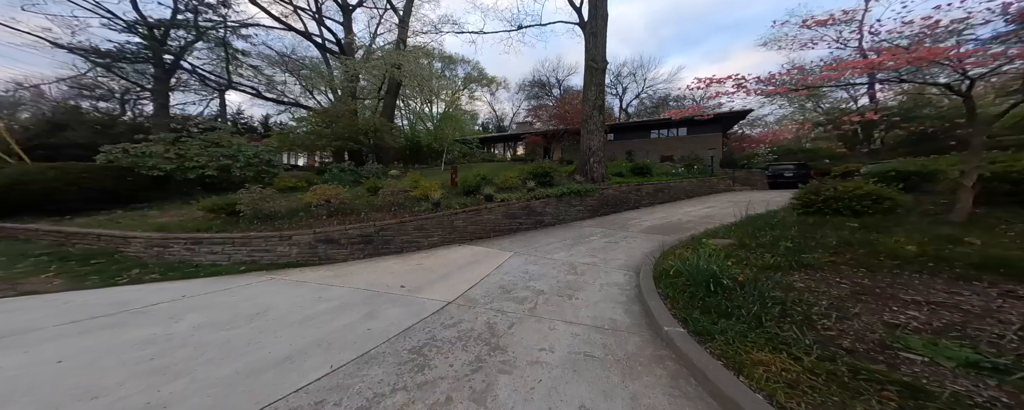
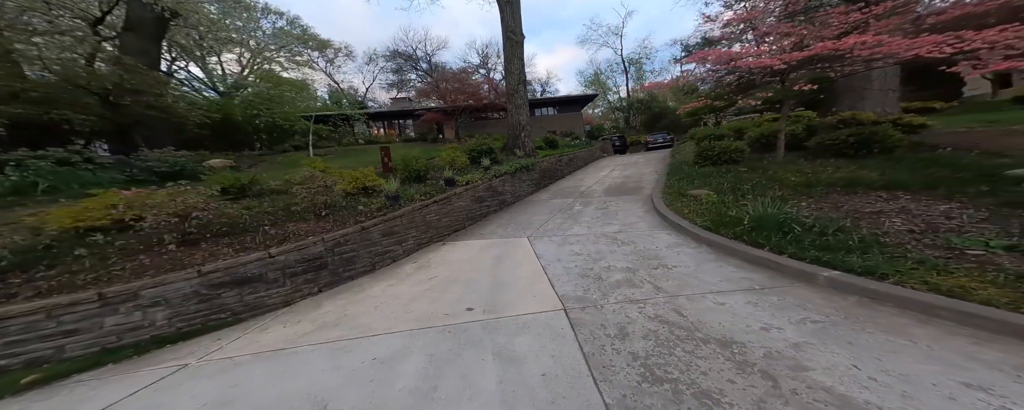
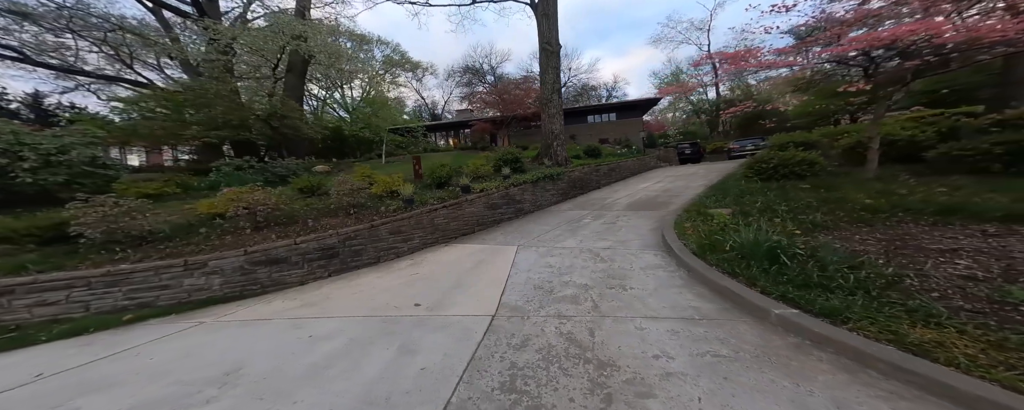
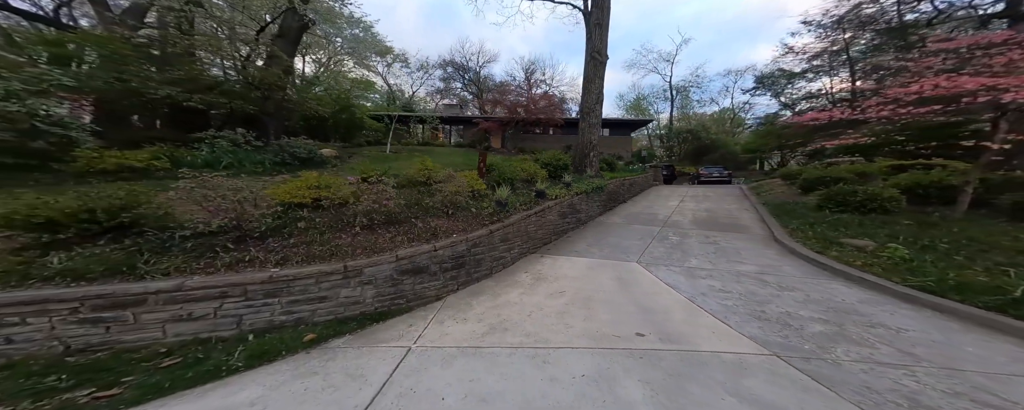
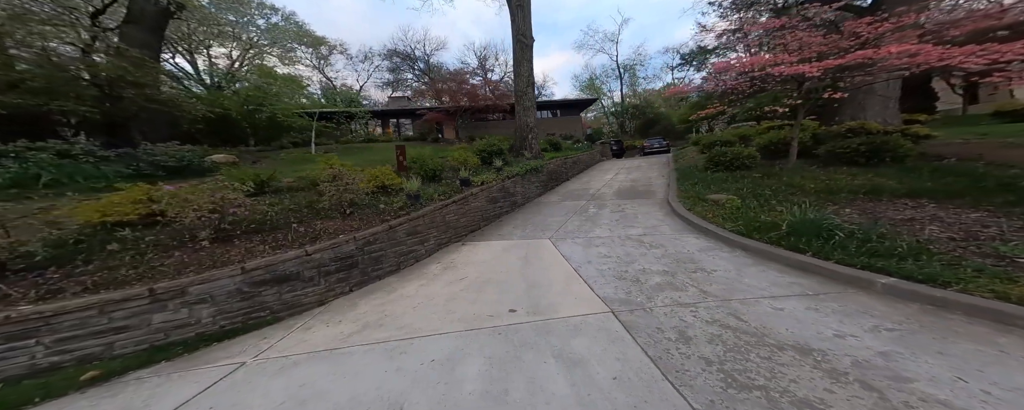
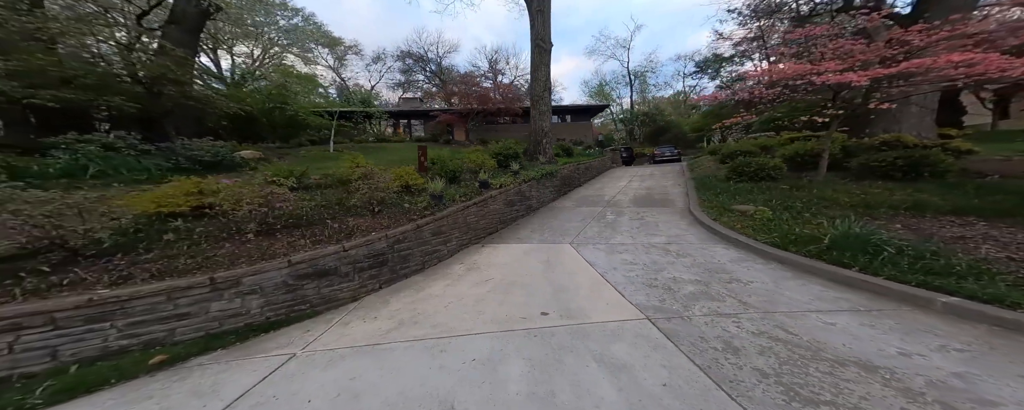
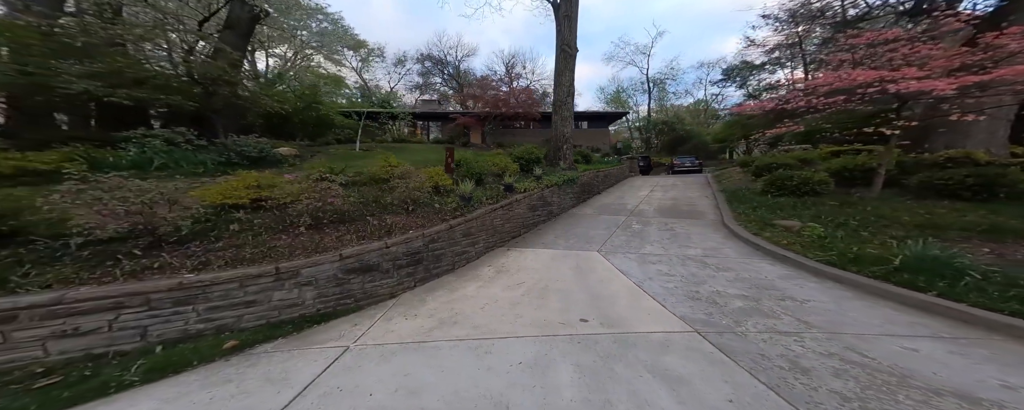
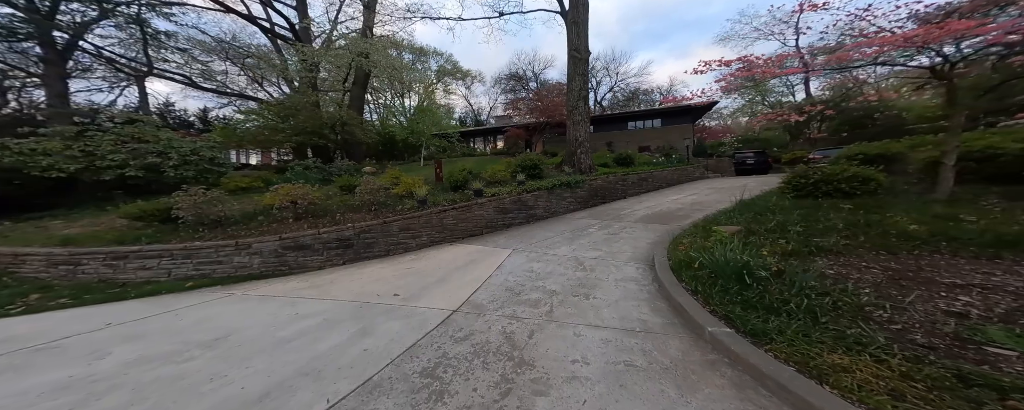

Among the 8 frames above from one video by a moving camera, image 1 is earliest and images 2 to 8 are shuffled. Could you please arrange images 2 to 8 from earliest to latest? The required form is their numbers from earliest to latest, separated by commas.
8, 3, 2, 5, 6, 7, 4
